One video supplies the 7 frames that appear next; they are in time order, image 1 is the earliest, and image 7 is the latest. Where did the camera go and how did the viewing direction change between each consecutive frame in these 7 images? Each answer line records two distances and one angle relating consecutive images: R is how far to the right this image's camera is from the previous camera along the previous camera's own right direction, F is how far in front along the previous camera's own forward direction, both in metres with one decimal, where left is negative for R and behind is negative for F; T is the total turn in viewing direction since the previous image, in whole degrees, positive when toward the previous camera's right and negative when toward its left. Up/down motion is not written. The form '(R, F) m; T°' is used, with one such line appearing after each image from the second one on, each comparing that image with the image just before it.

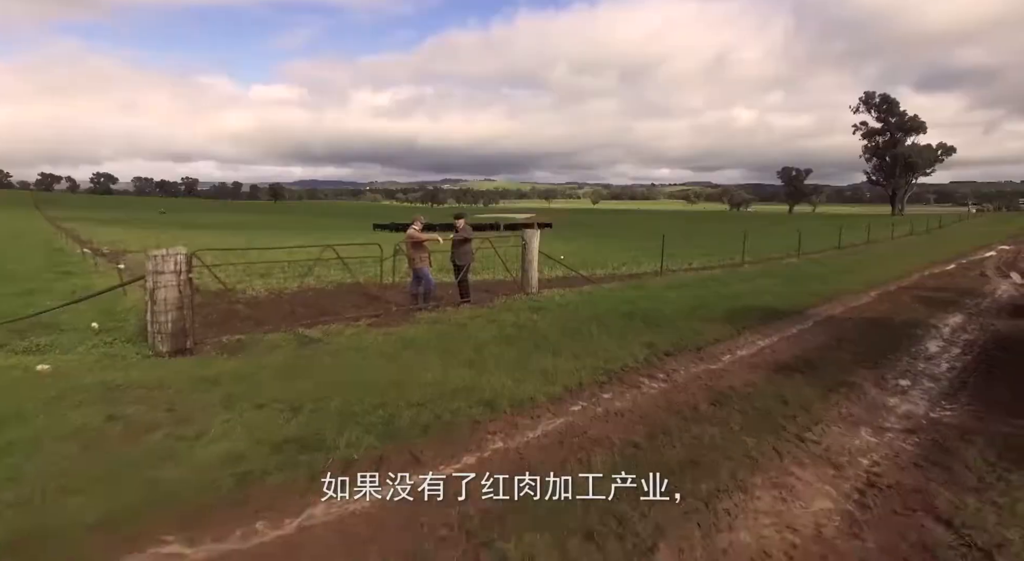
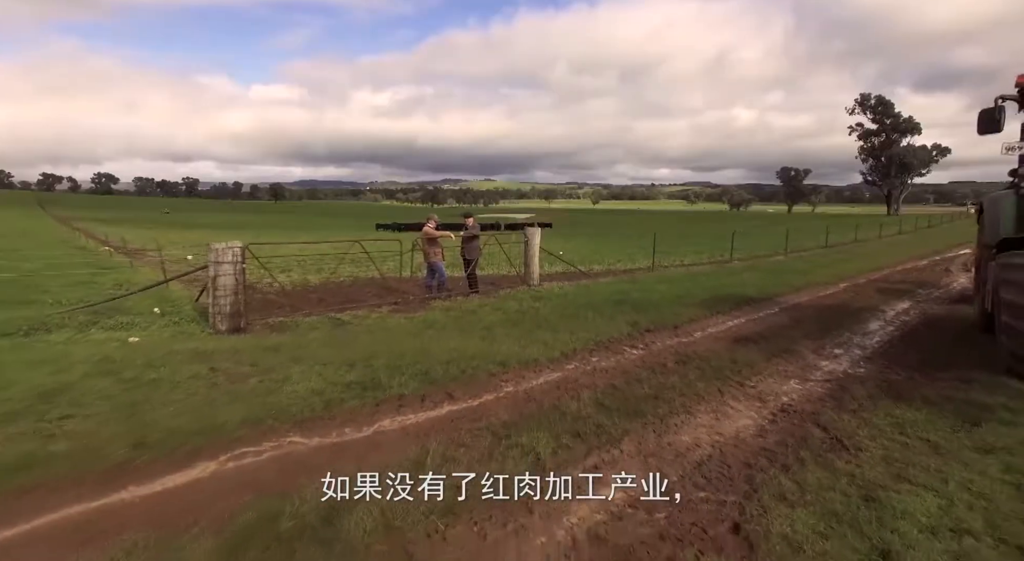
(-0.1, -1.4) m; 0°
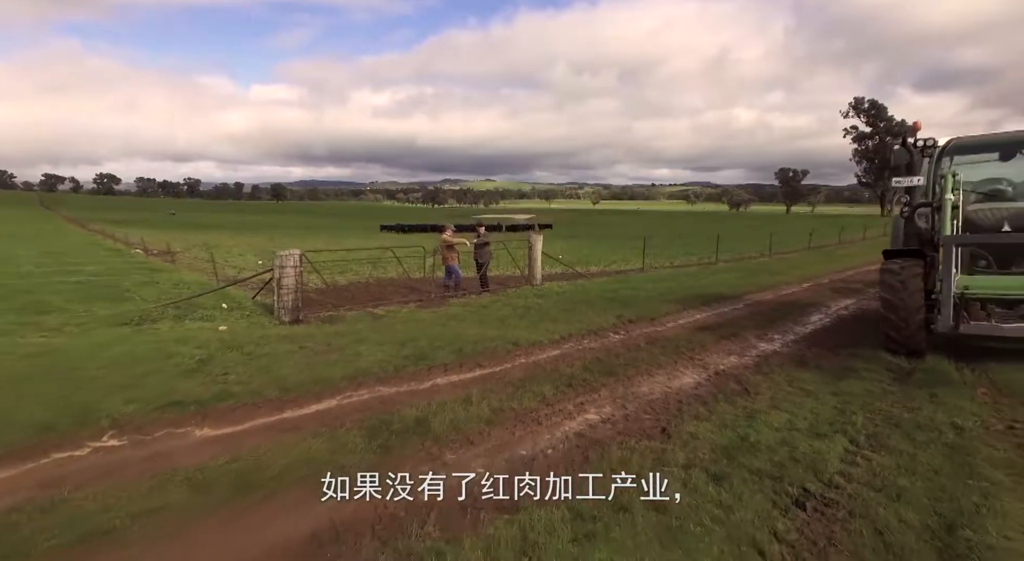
(-0.2, -2.1) m; 0°
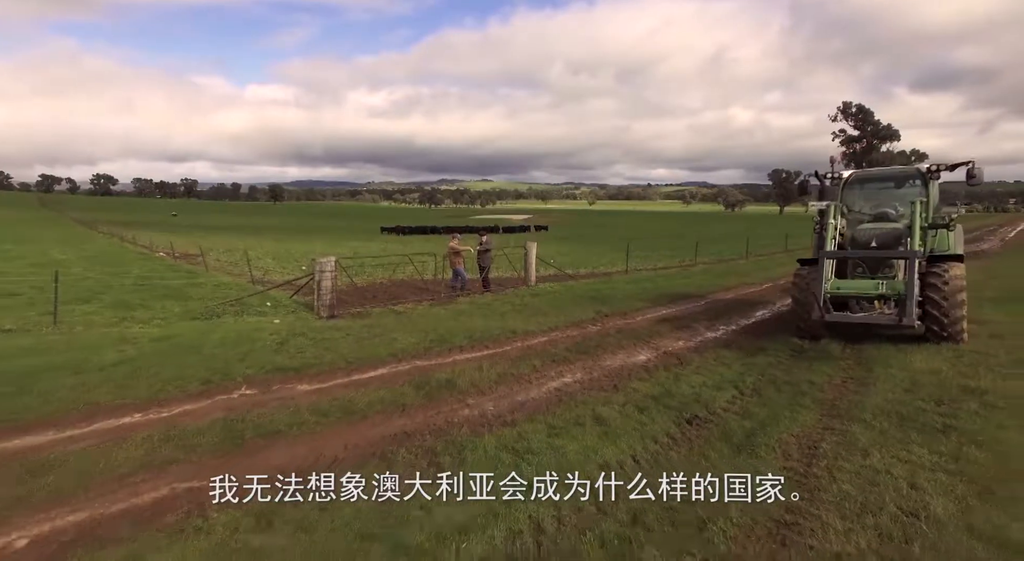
(0.0, -2.4) m; 0°
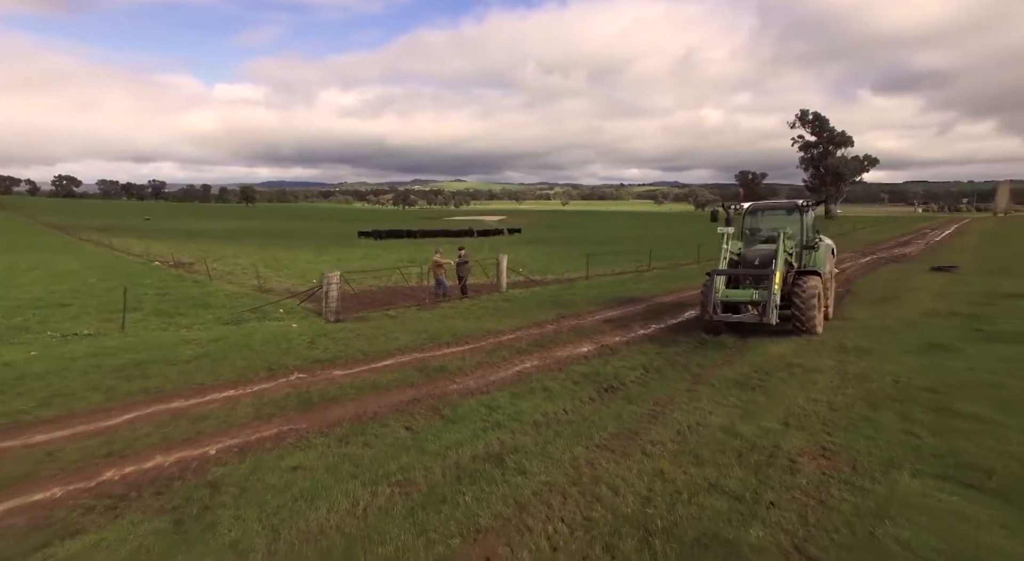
(0.0, -3.0) m; +3°
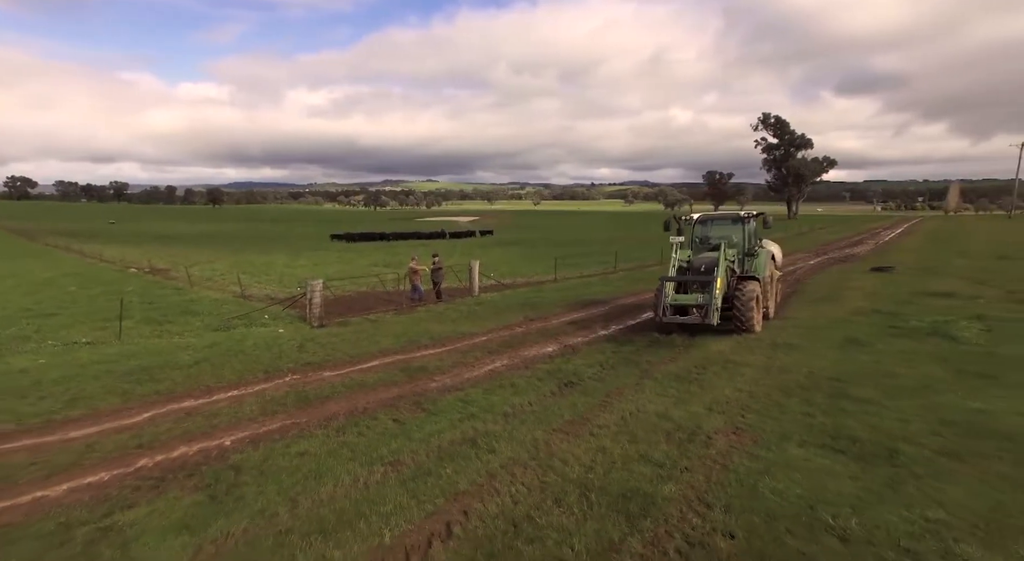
(0.0, -1.3) m; +3°
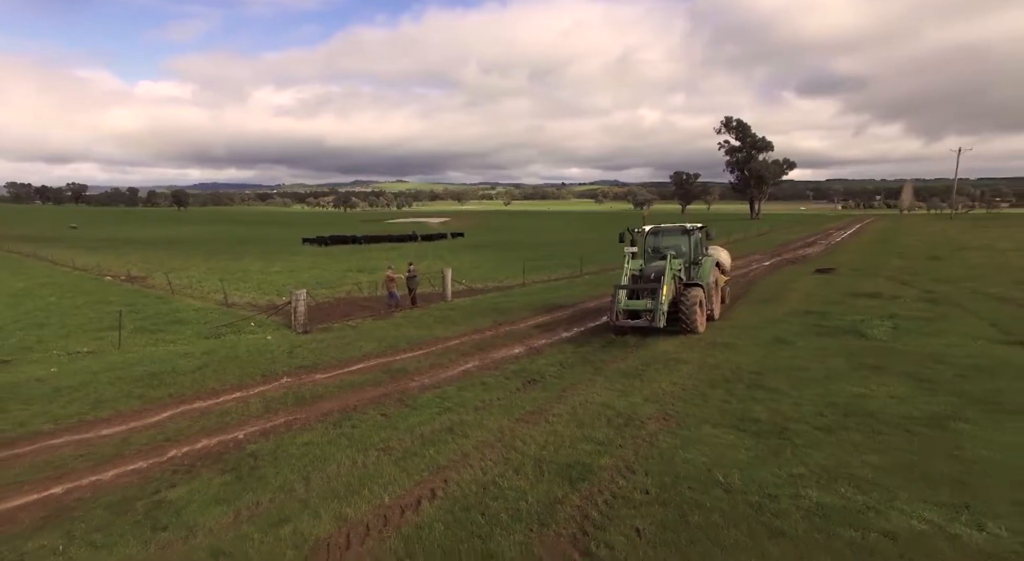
(+0.1, -1.6) m; +3°
